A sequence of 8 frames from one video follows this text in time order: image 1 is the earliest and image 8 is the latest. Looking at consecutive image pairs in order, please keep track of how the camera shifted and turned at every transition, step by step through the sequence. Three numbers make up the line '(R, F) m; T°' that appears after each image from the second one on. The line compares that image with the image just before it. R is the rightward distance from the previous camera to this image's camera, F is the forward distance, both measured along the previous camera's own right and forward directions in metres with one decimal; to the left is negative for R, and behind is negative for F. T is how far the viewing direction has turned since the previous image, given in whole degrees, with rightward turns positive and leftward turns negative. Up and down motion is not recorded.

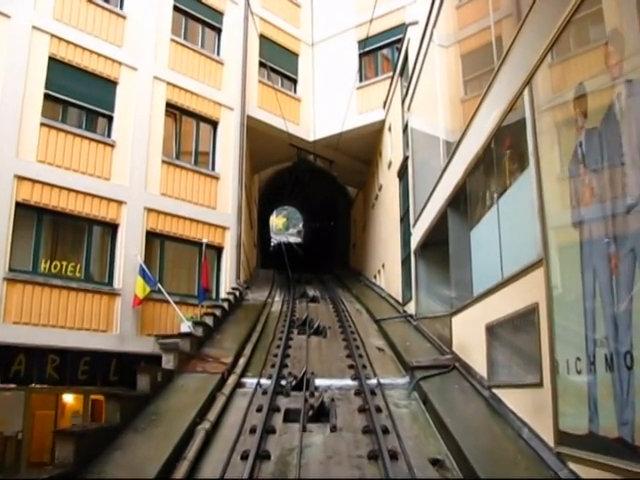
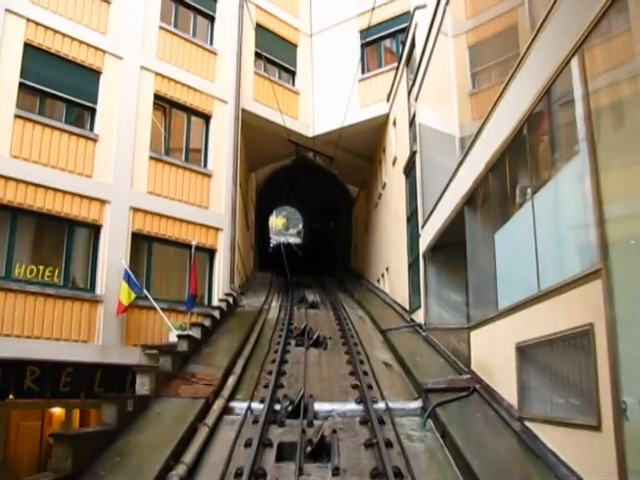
(0.0, +1.0) m; 0°
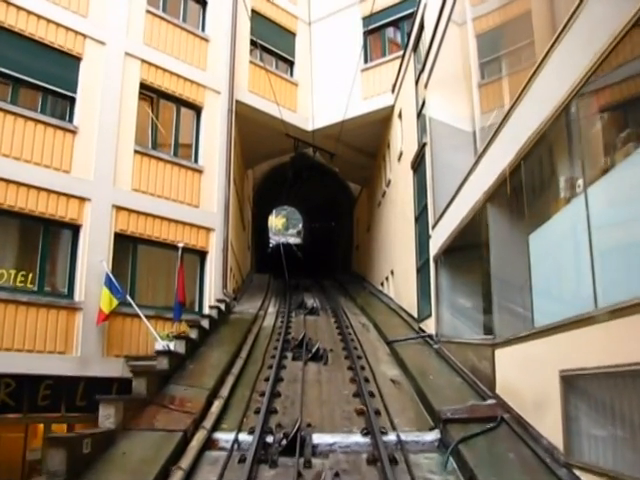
(0.0, +1.0) m; 0°
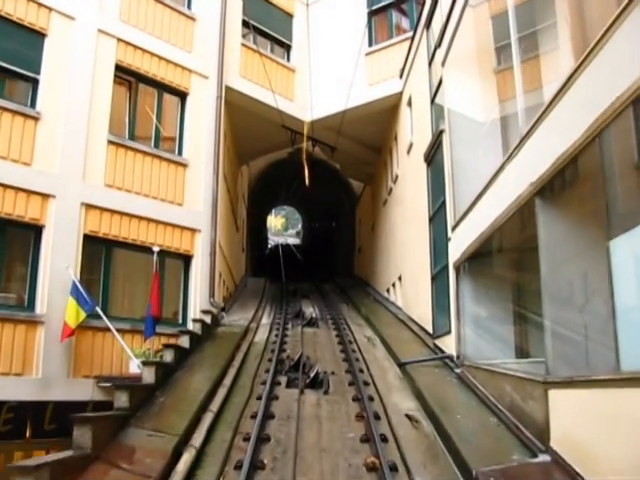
(0.0, +1.4) m; 0°
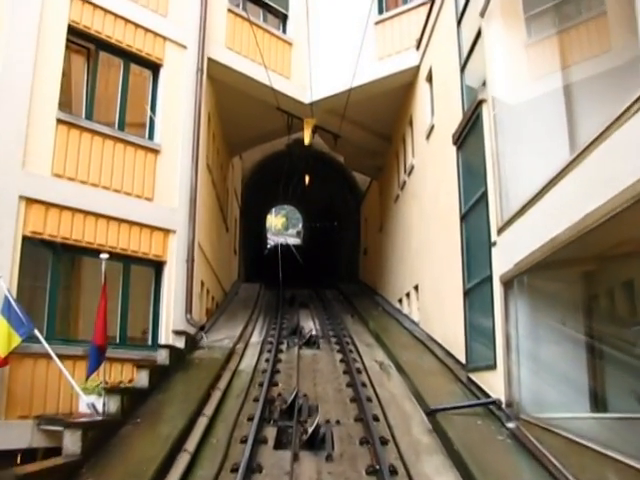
(0.0, +2.0) m; 0°
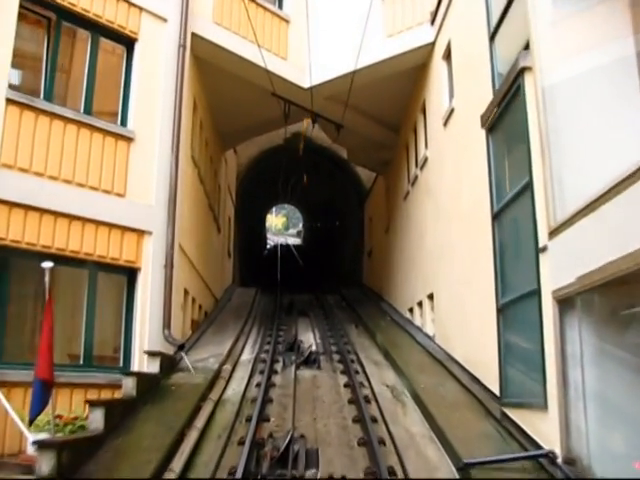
(0.0, +1.3) m; 0°
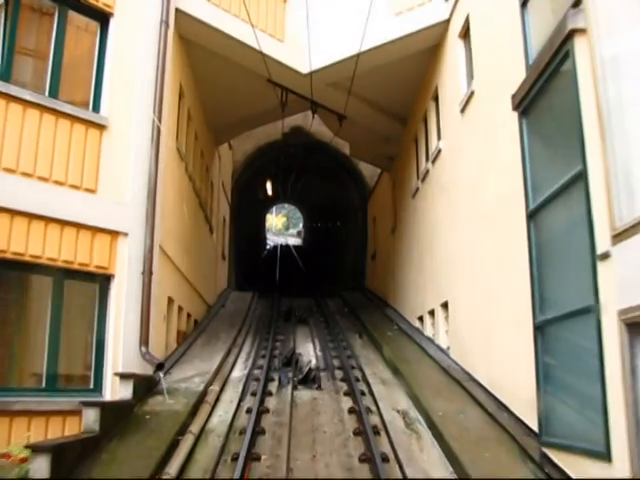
(0.0, +1.0) m; 0°
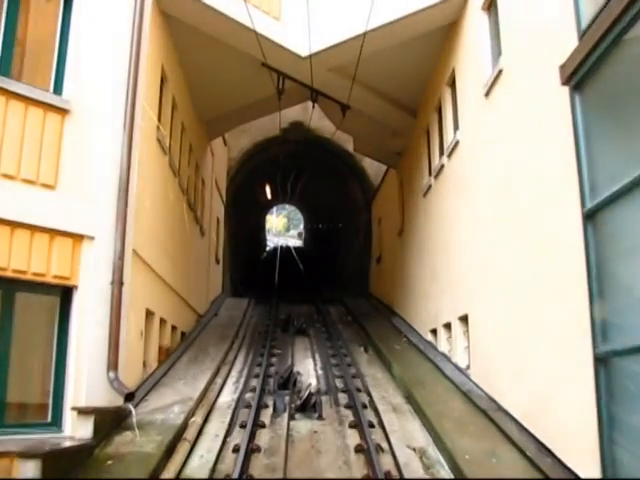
(0.0, +1.0) m; 0°
